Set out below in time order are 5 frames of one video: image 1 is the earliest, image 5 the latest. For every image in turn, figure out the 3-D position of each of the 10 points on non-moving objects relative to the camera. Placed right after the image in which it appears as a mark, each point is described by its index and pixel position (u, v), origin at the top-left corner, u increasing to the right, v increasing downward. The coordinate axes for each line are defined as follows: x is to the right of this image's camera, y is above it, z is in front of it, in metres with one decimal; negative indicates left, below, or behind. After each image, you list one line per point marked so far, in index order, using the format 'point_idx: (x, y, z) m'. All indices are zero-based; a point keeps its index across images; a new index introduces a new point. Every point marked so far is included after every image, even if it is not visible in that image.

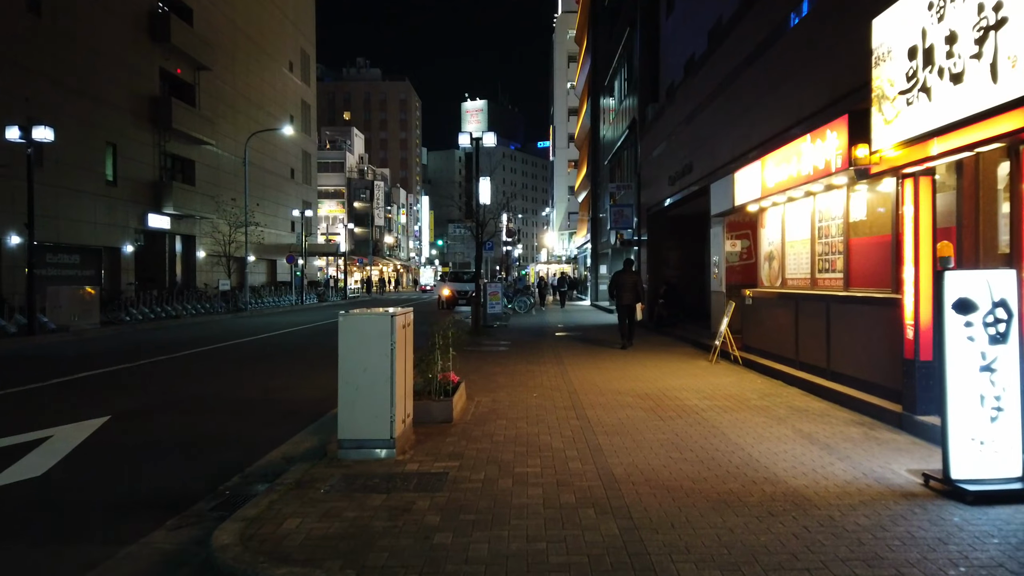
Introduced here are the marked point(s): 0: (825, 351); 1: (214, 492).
0: (+4.1, -0.8, +9.8) m
1: (-2.5, -1.7, +6.2) m
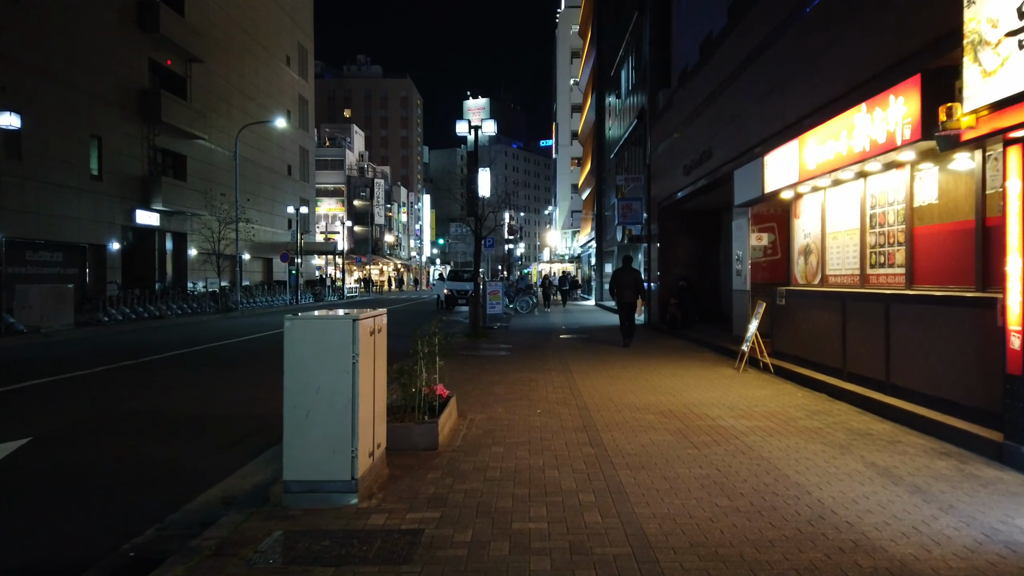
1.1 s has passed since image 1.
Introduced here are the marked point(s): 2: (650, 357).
0: (+4.1, -0.8, +8.2) m
1: (-2.5, -1.7, +4.7) m
2: (+2.5, -1.2, +13.3) m
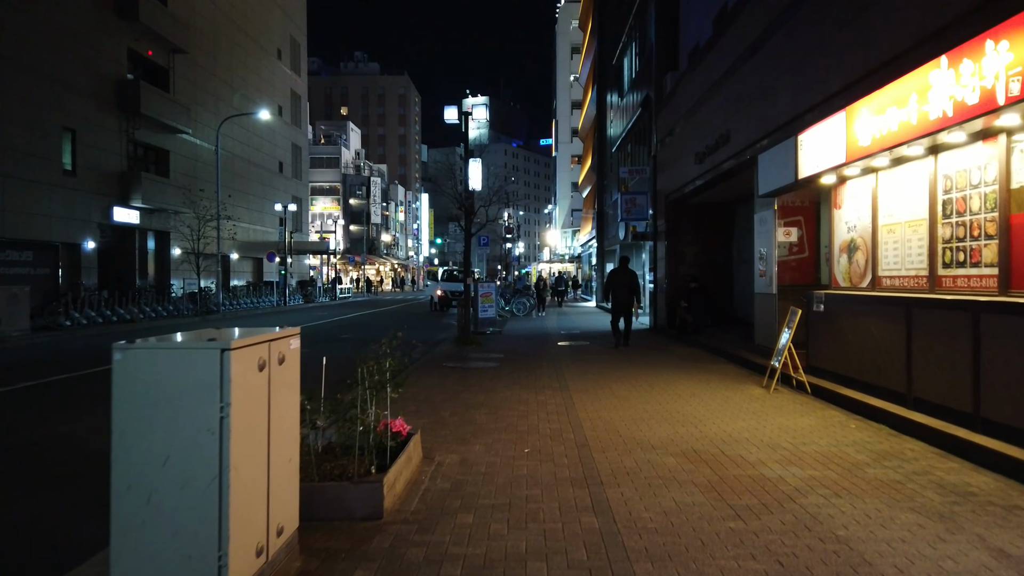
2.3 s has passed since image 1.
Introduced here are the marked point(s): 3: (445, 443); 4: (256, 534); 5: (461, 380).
0: (+3.9, -0.9, +6.4) m
1: (-2.7, -1.7, +2.9) m
2: (+2.3, -1.3, +11.5) m
3: (-0.6, -1.5, +7.0) m
4: (-1.2, -1.1, +3.5) m
5: (-0.8, -1.4, +11.1) m
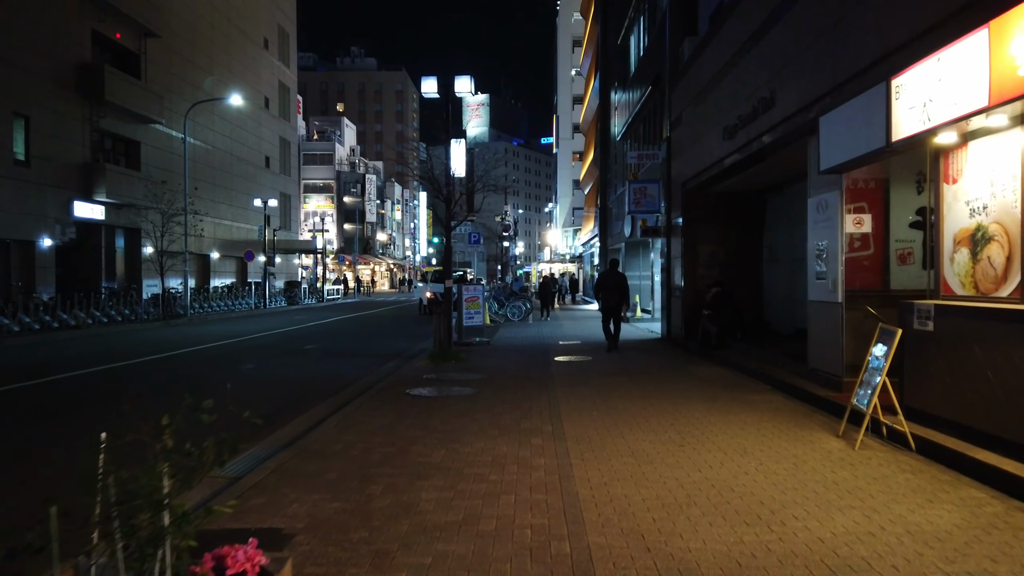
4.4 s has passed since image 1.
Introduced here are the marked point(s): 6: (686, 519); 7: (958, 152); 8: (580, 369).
0: (+3.7, -0.9, +3.5) m
1: (-3.0, -1.8, 0.0) m
2: (+2.1, -1.4, +8.6) m
3: (-0.9, -1.5, +4.1) m
4: (-1.5, -1.2, +0.6) m
5: (-1.0, -1.5, +8.2) m
6: (+1.1, -1.5, +4.8) m
7: (+4.0, +1.2, +6.6) m
8: (+1.2, -1.4, +12.6) m
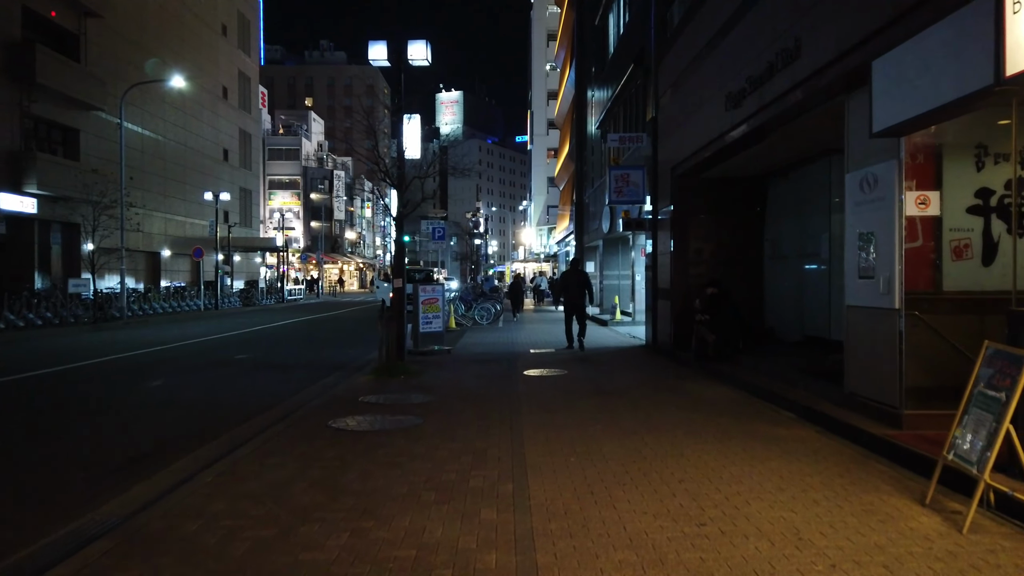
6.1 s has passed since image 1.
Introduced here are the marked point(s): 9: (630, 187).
0: (+3.4, -1.0, +1.3) m
1: (-3.1, -1.8, -2.4) m
2: (+1.6, -1.4, +6.4) m
3: (-1.2, -1.5, +1.8) m
4: (-1.6, -1.2, -1.8) m
5: (-1.4, -1.5, +5.9) m
6: (+0.8, -1.5, +2.6) m
7: (+3.6, +1.2, +4.5) m
8: (+0.6, -1.4, +10.3) m
9: (+2.7, +2.3, +17.2) m
